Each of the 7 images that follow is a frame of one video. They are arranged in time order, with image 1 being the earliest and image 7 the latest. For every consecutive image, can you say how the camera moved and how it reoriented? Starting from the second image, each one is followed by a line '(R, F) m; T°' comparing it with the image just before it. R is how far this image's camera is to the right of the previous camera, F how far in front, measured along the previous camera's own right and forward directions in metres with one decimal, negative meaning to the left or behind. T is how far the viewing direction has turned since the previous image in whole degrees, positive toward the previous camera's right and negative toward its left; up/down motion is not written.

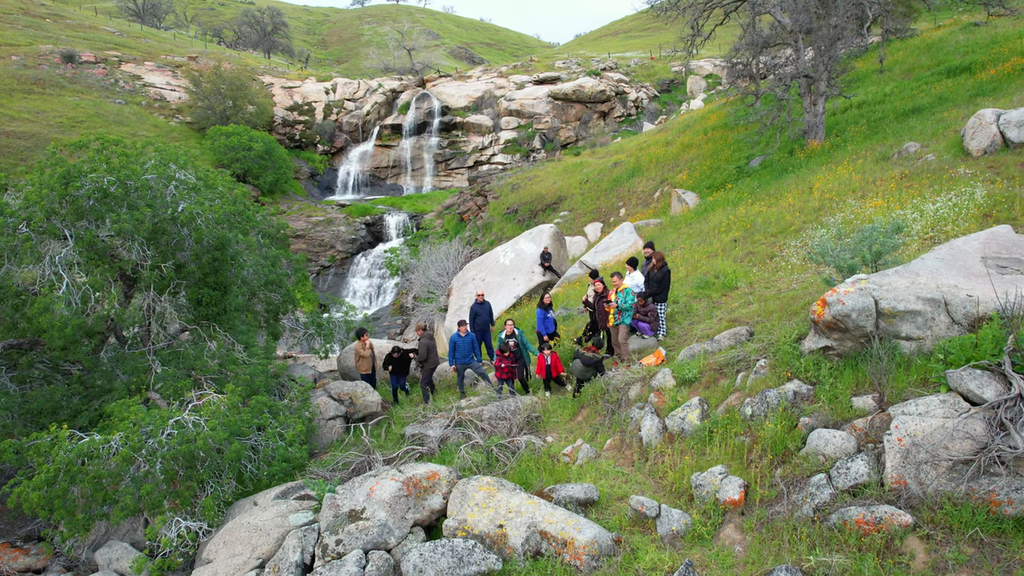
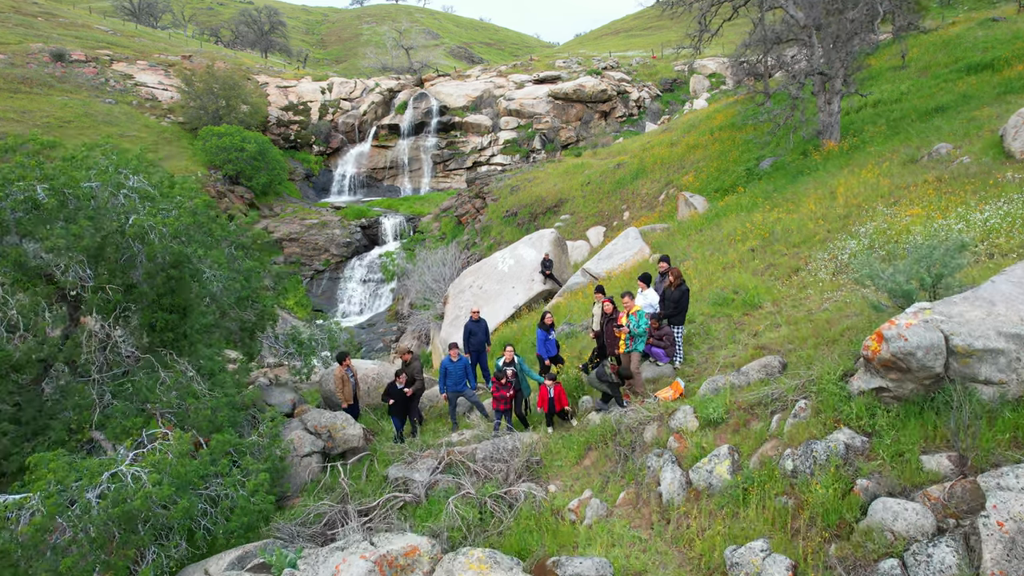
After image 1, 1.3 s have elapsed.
(0.0, +1.0) m; 0°
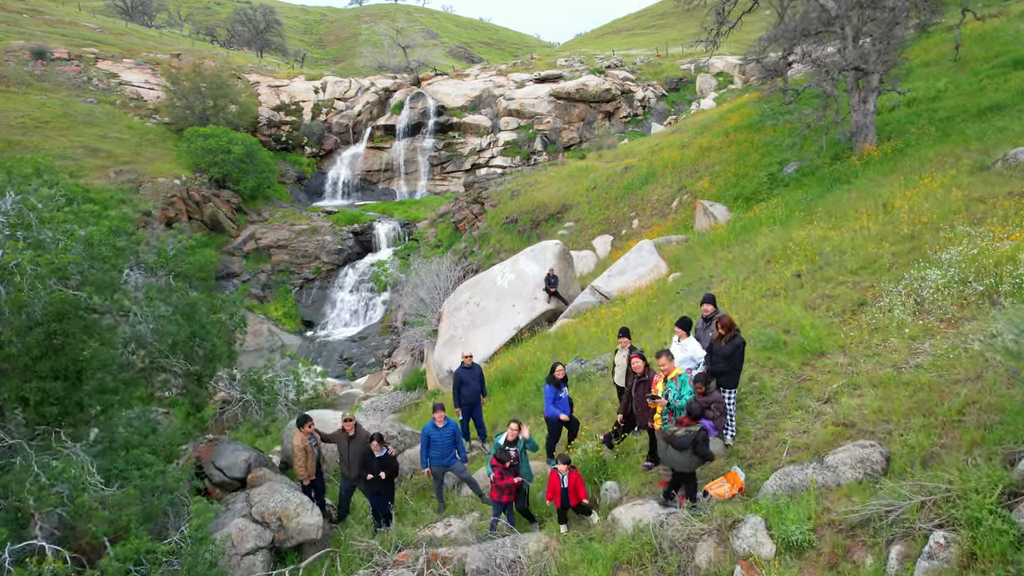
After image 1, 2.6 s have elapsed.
(0.0, +1.8) m; 0°
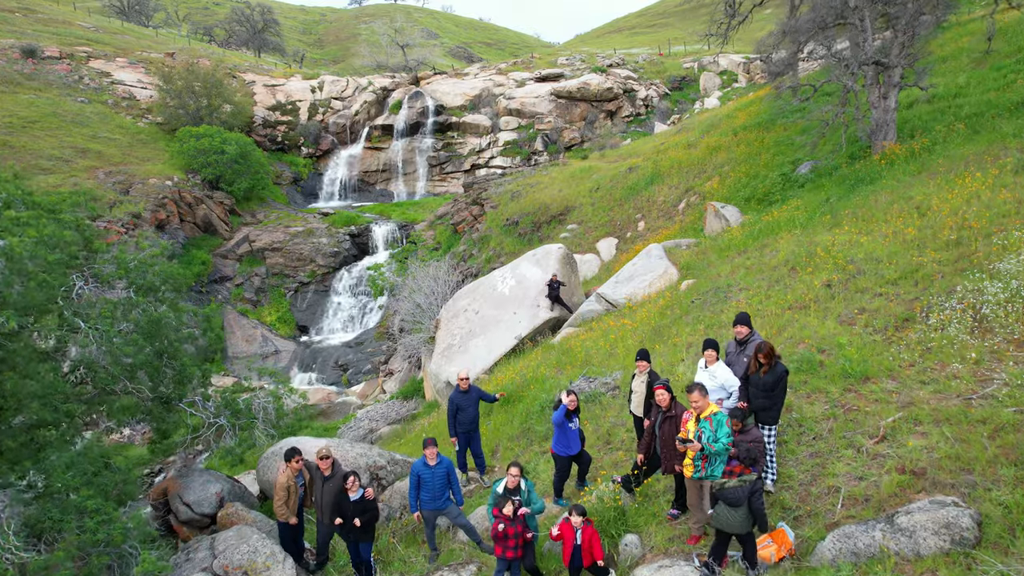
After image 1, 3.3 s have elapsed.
(0.0, +0.9) m; 0°
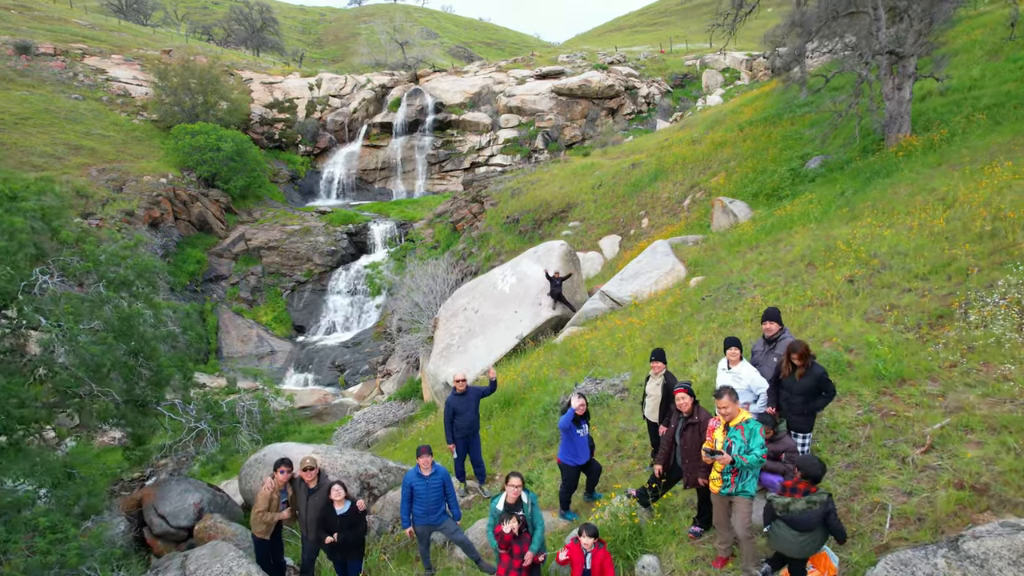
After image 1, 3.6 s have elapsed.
(0.0, +0.5) m; 0°
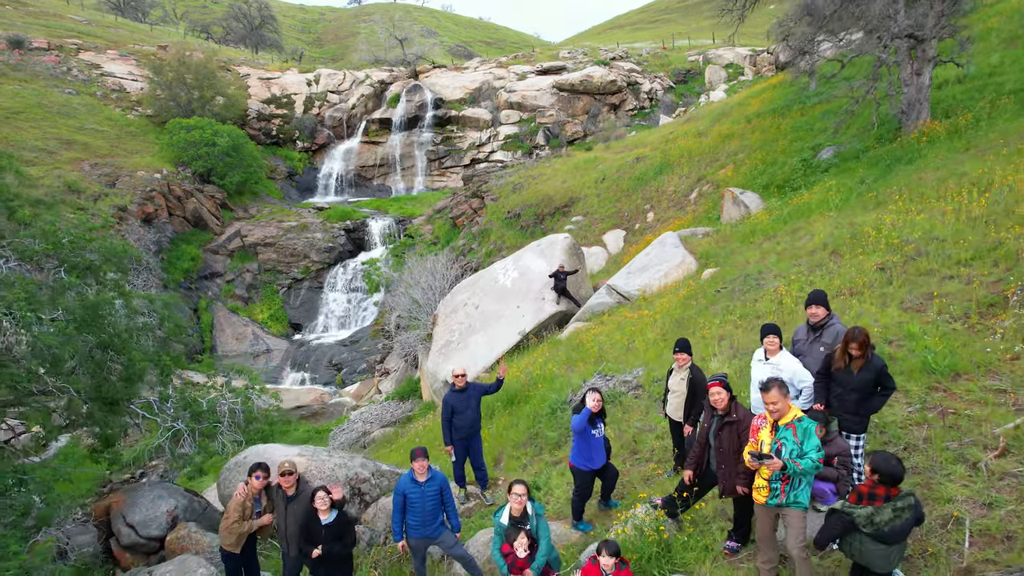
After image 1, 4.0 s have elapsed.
(0.0, +0.6) m; 0°
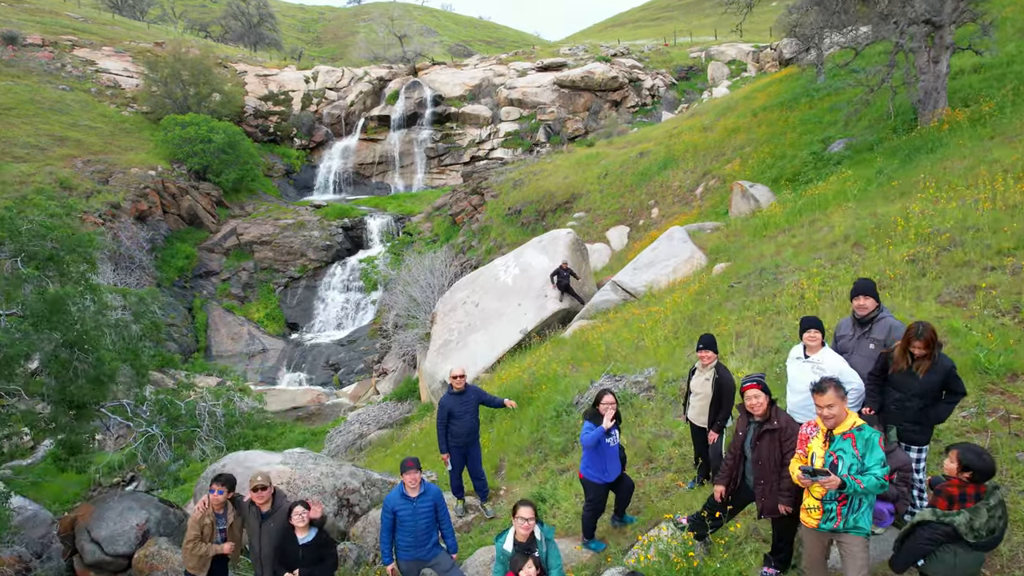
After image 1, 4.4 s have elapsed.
(0.0, +0.5) m; 0°
